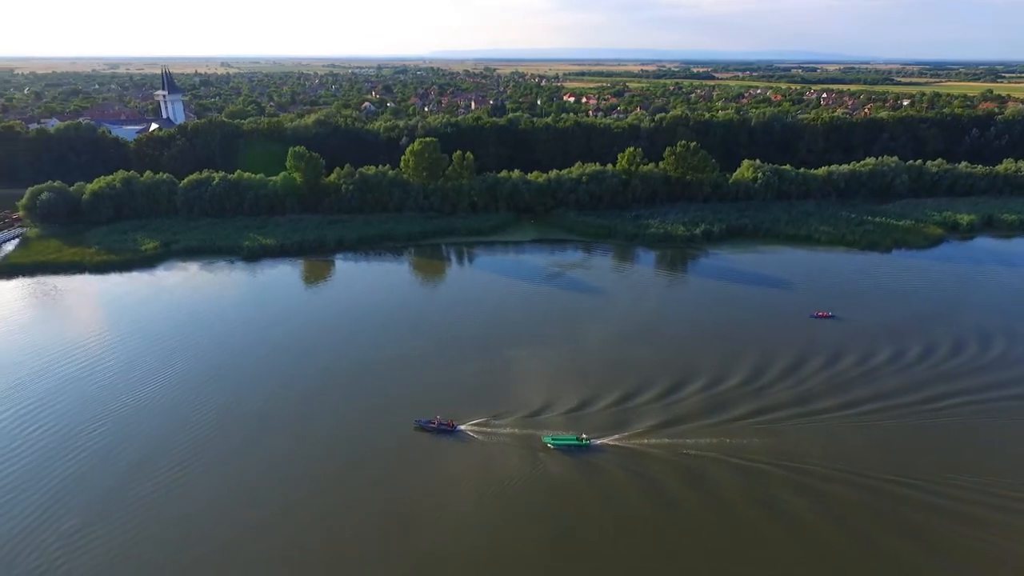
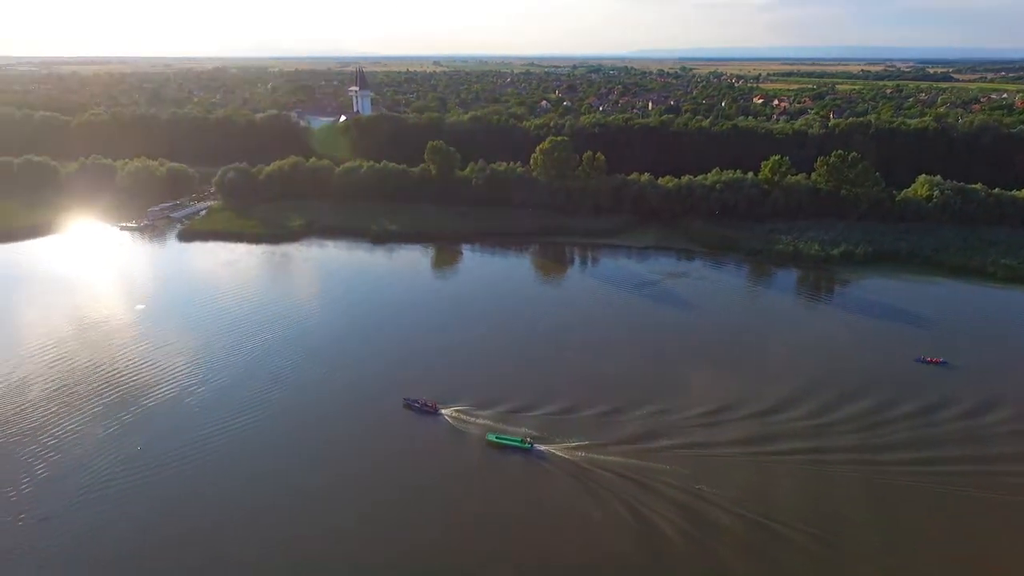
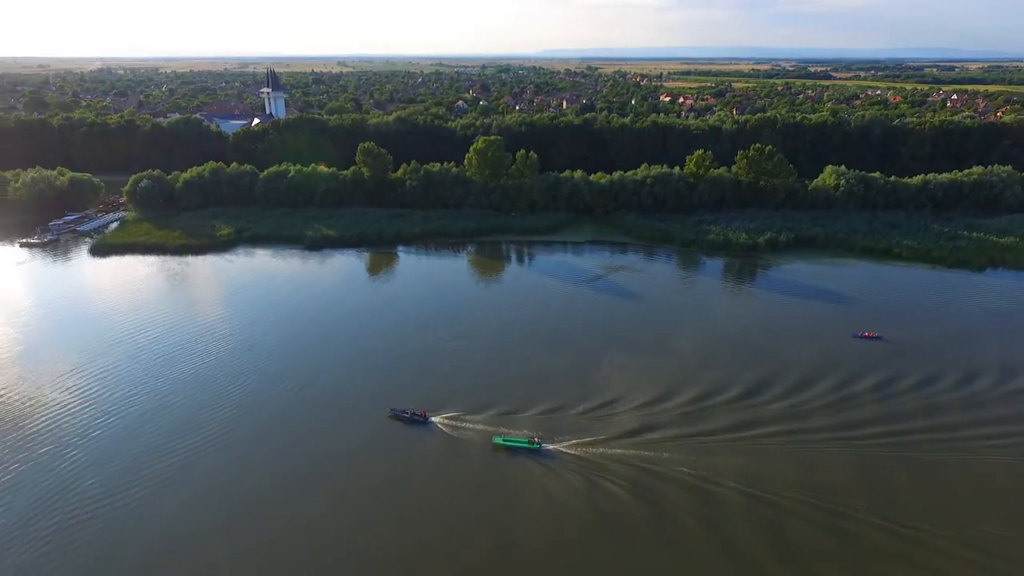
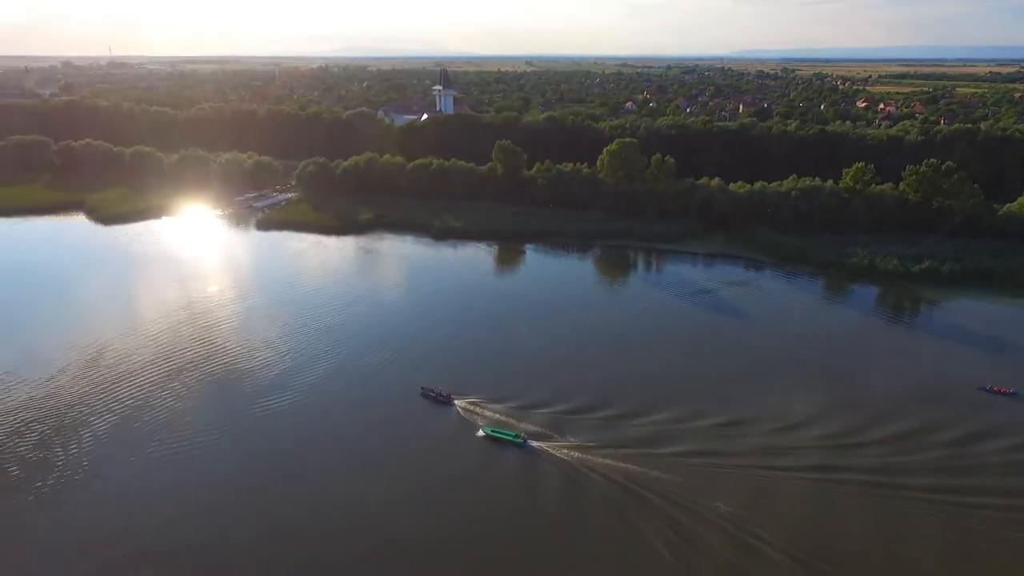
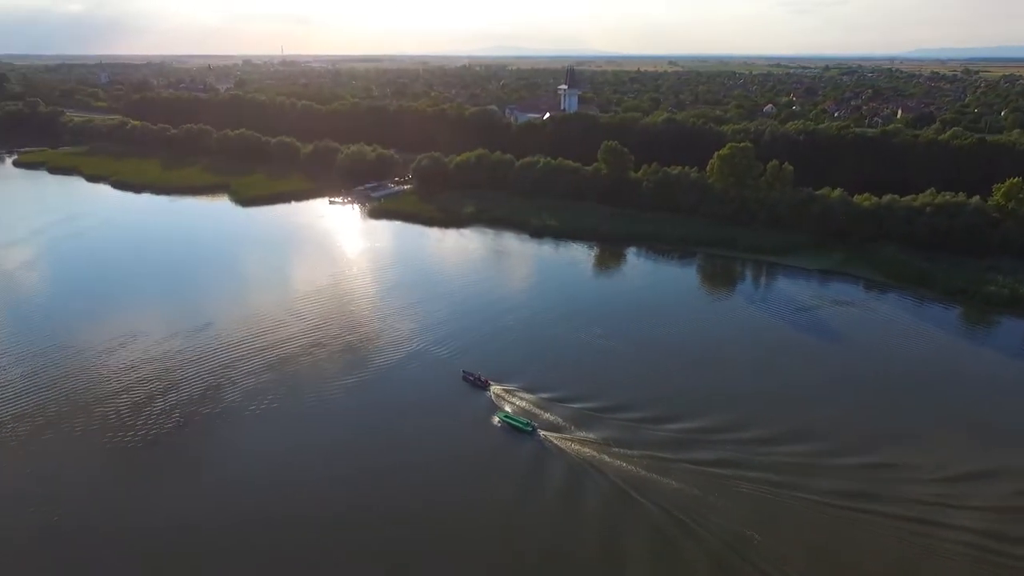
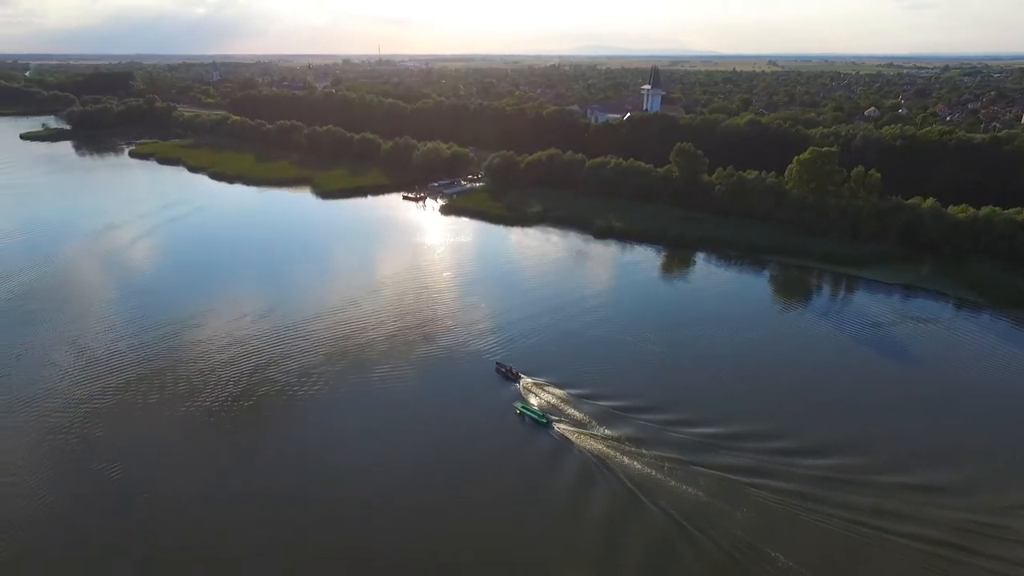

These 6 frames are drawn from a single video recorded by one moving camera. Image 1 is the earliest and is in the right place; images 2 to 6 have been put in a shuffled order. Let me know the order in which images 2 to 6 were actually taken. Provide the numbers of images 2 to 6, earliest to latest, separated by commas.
3, 2, 4, 5, 6
